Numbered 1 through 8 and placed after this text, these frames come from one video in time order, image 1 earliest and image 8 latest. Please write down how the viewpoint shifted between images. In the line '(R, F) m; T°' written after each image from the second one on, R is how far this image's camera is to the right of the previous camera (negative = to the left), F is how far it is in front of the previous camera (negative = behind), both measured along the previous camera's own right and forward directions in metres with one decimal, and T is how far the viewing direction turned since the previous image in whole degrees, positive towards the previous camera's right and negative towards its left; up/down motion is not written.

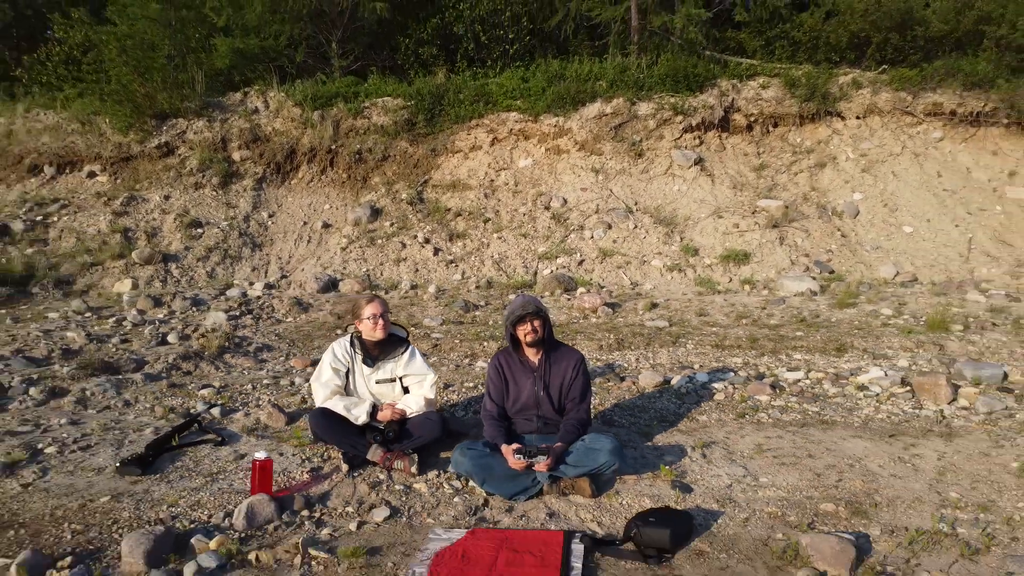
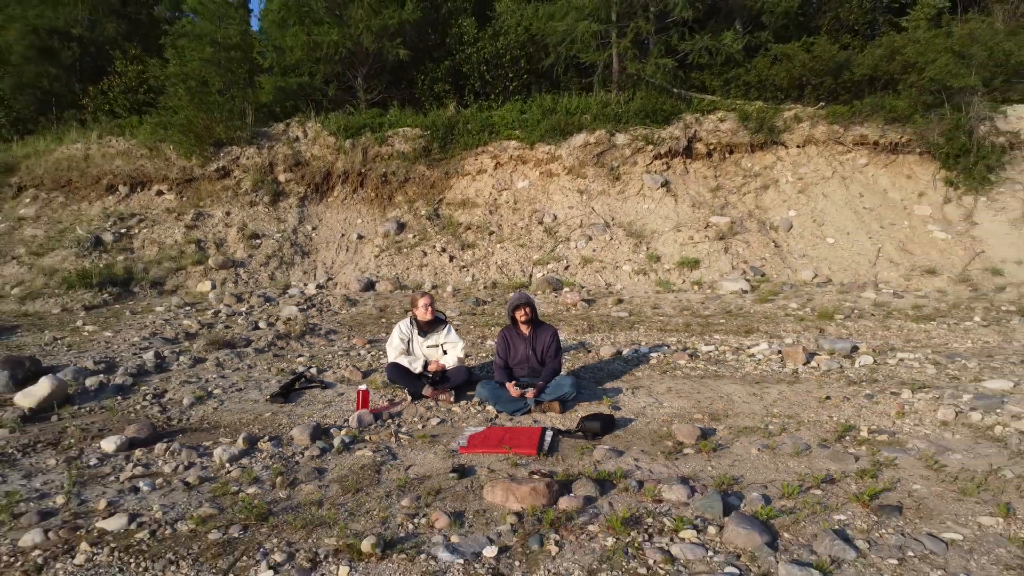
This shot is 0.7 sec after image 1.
(0.0, -1.8) m; 0°
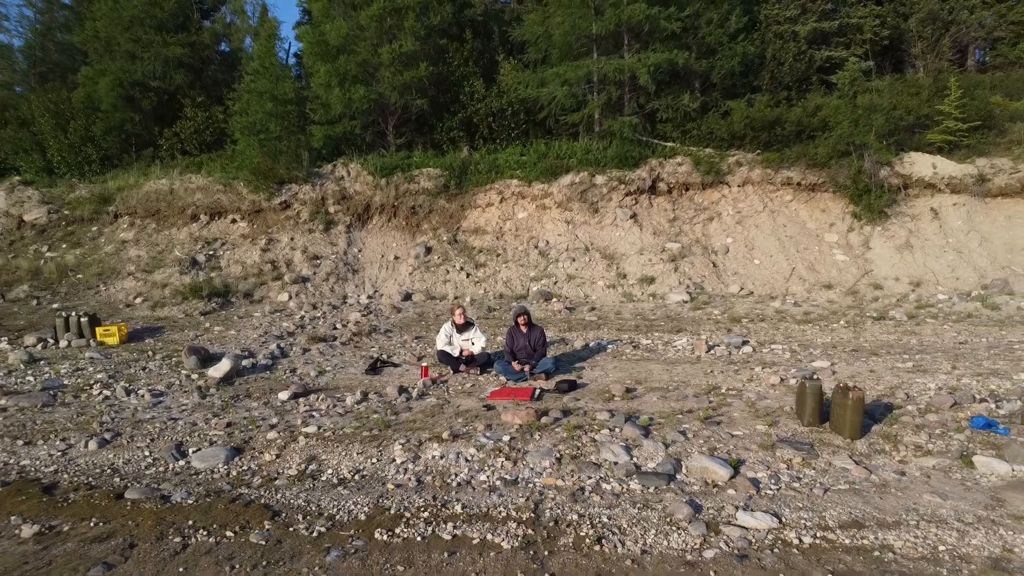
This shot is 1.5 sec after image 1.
(0.0, -2.9) m; 0°
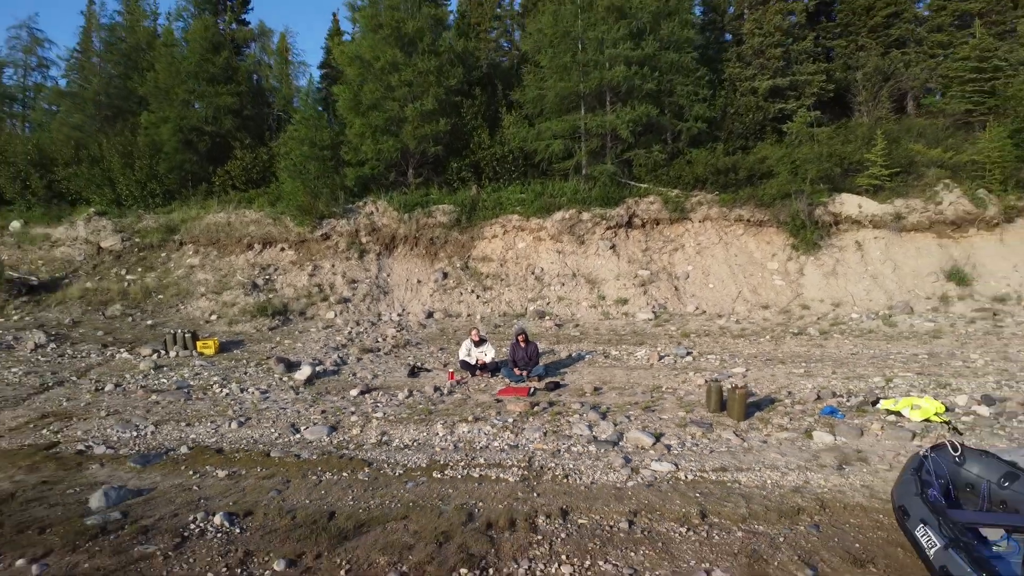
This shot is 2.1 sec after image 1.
(0.0, -3.0) m; 0°
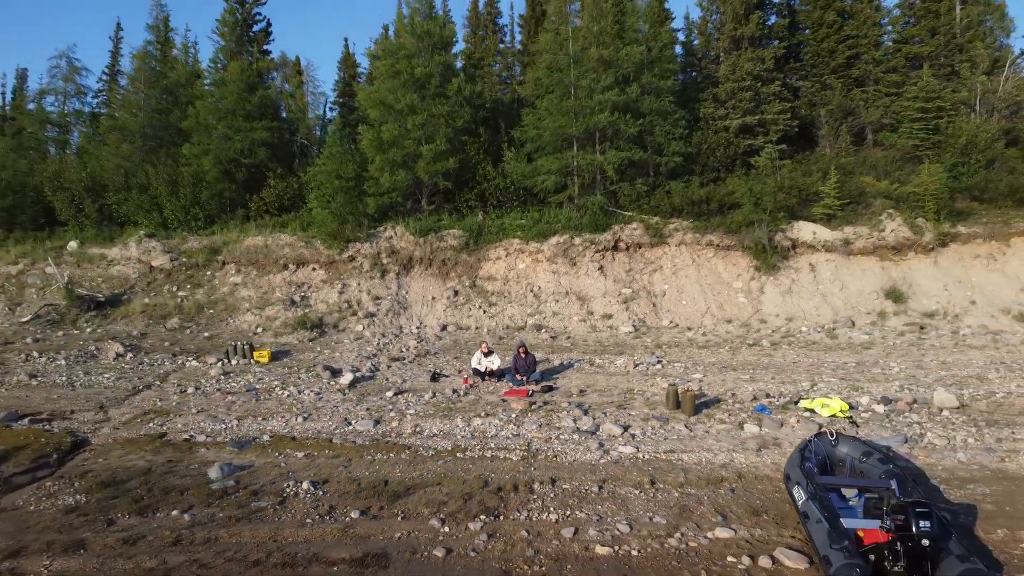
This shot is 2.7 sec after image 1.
(0.0, -2.6) m; 0°
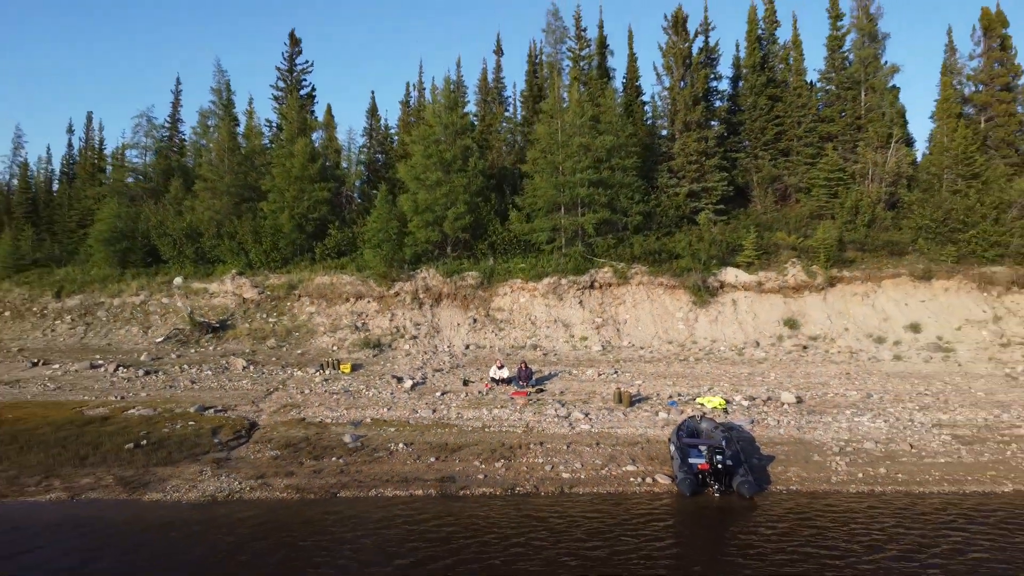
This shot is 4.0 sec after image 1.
(-0.1, -7.0) m; 0°
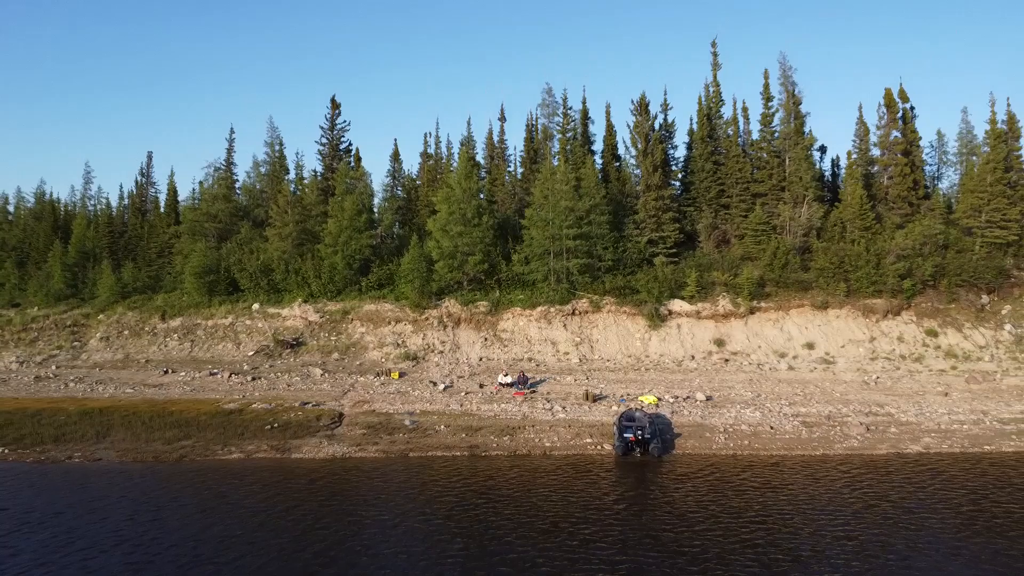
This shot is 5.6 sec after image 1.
(-0.1, -8.9) m; 0°
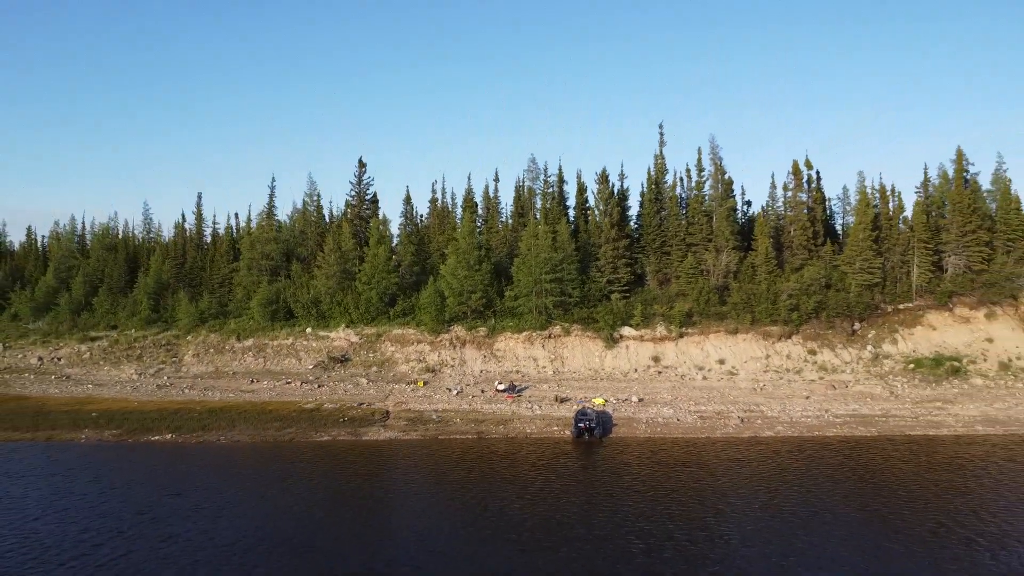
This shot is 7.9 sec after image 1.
(-0.1, -12.4) m; +1°
